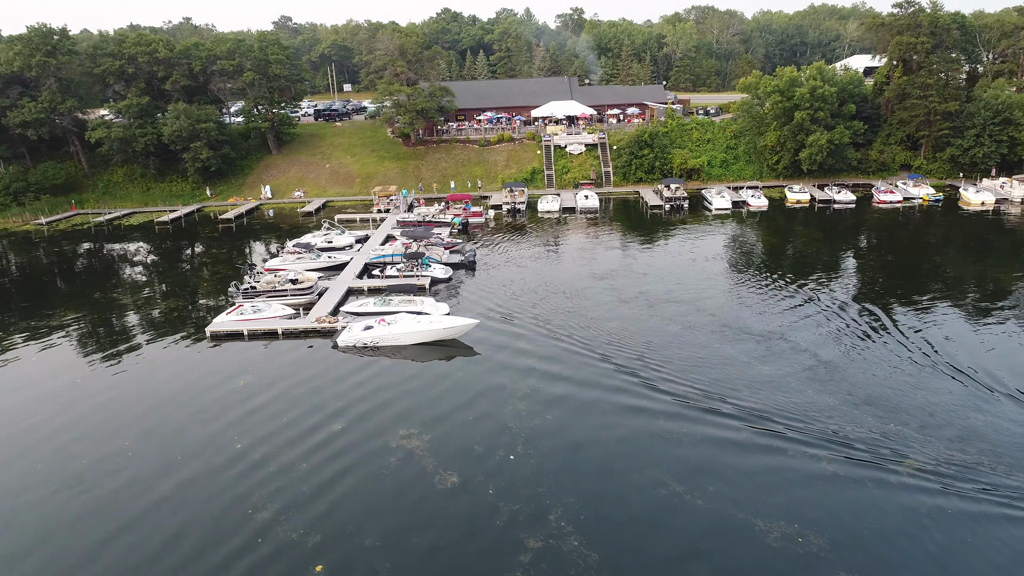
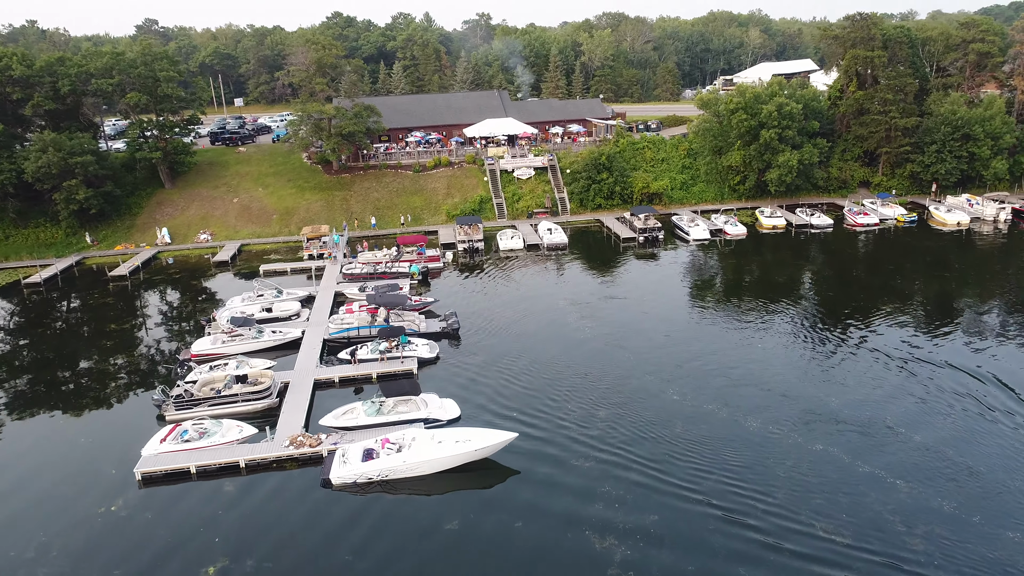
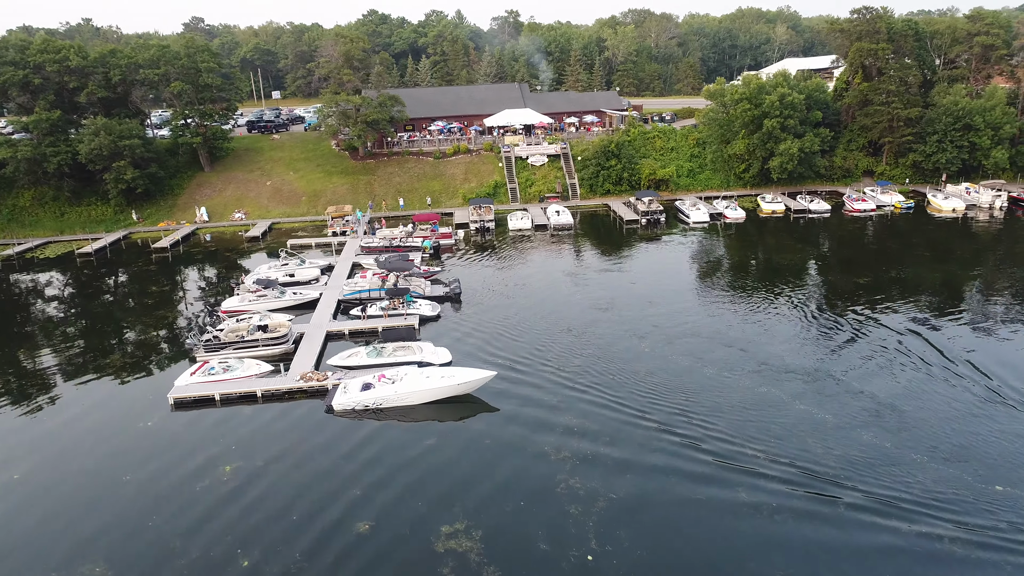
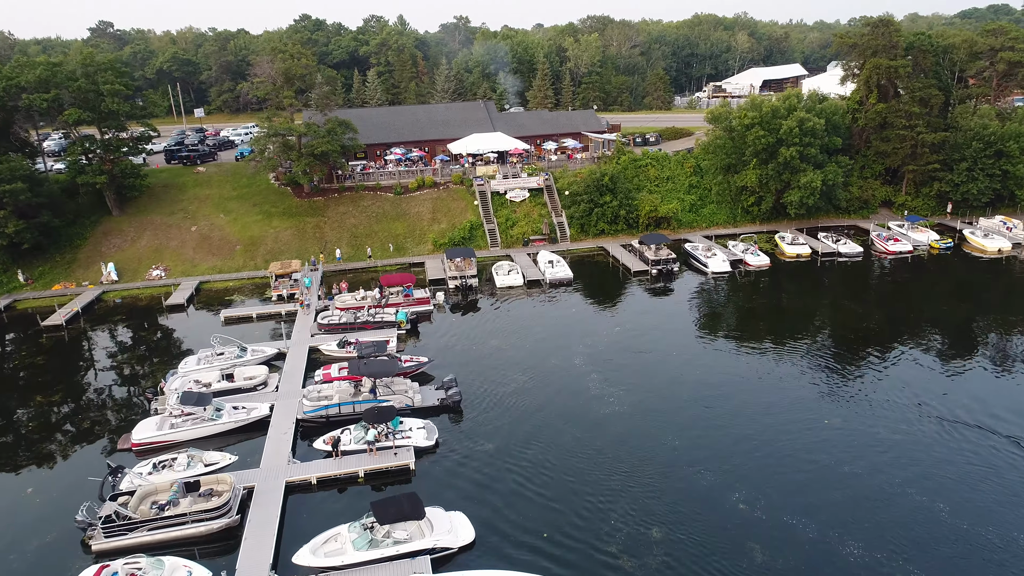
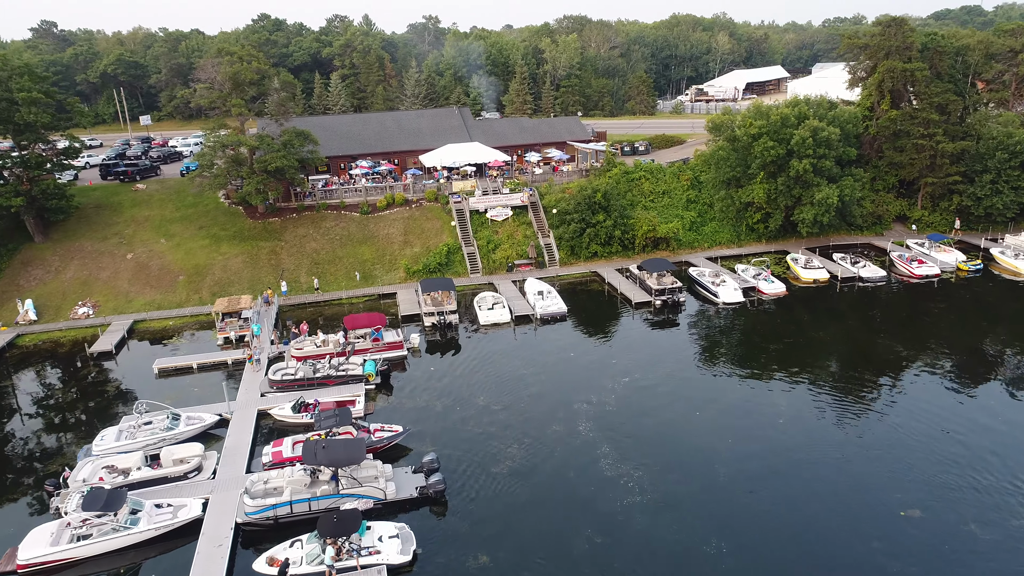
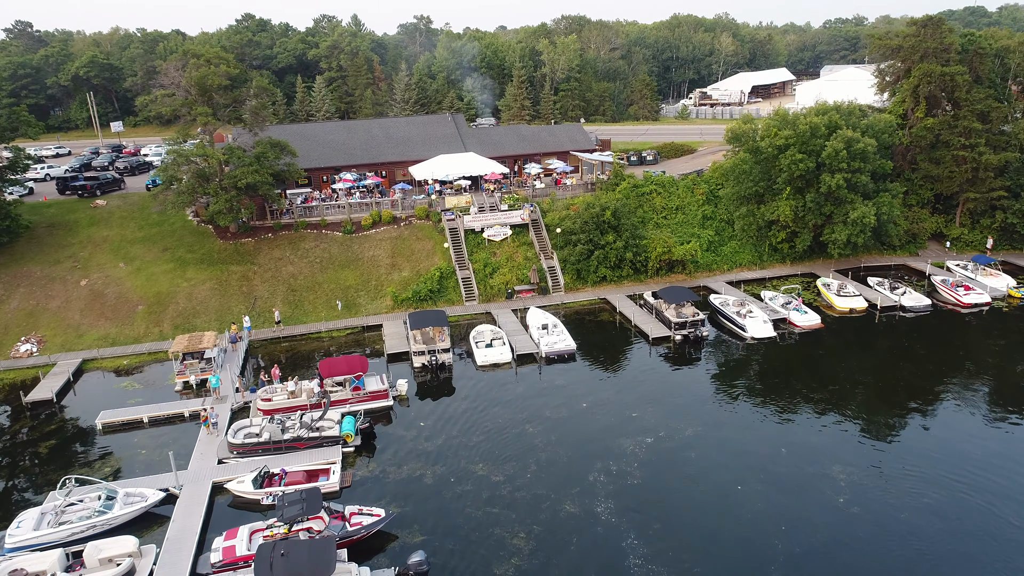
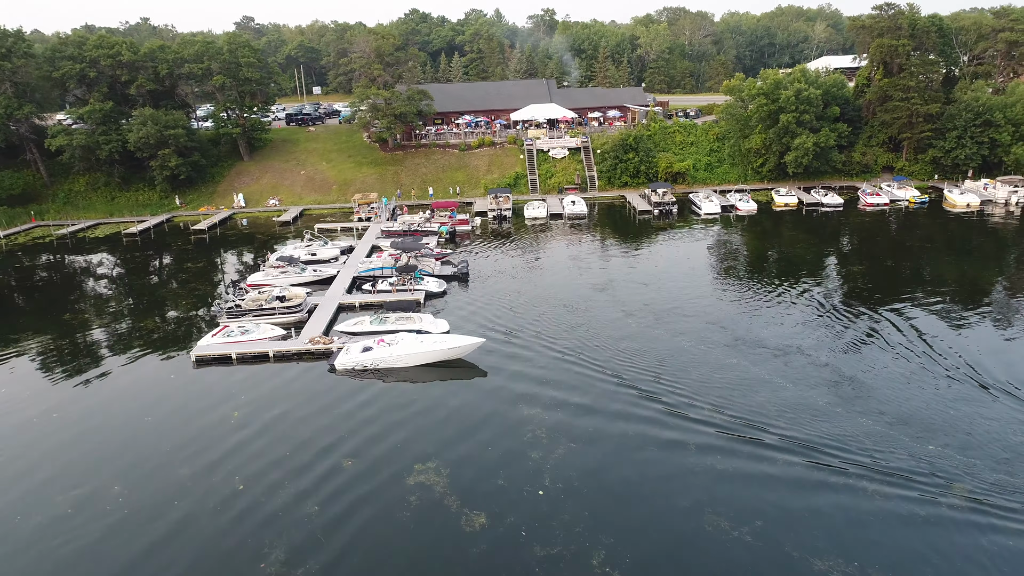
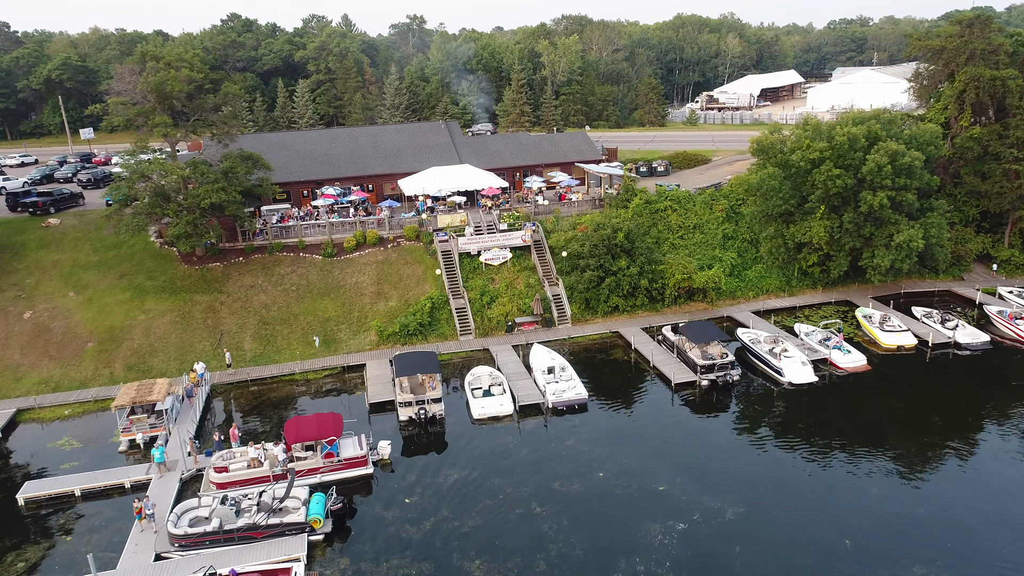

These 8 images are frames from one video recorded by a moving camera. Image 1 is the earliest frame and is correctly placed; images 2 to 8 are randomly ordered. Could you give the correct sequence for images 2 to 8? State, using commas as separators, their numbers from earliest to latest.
7, 3, 2, 4, 5, 6, 8
